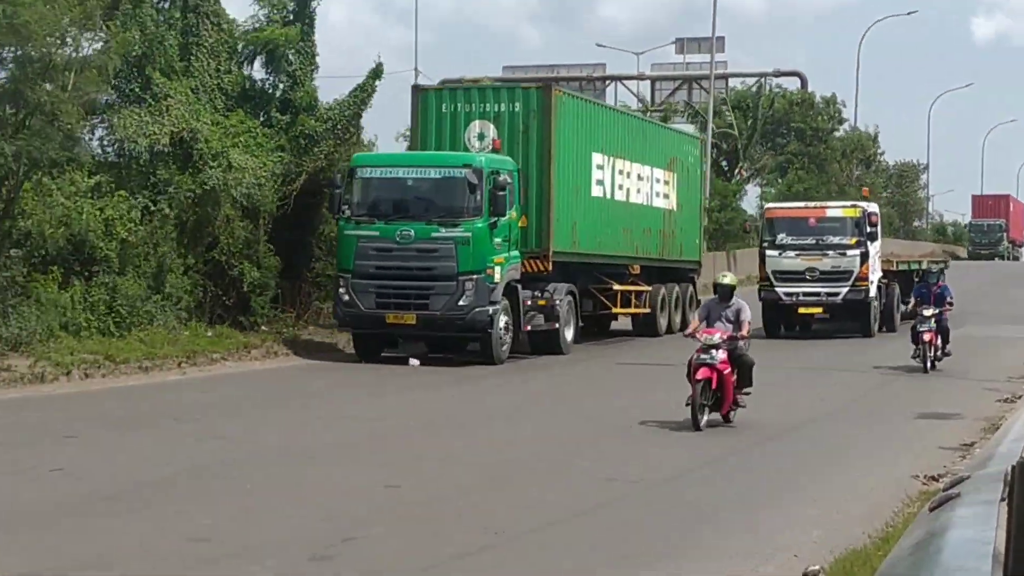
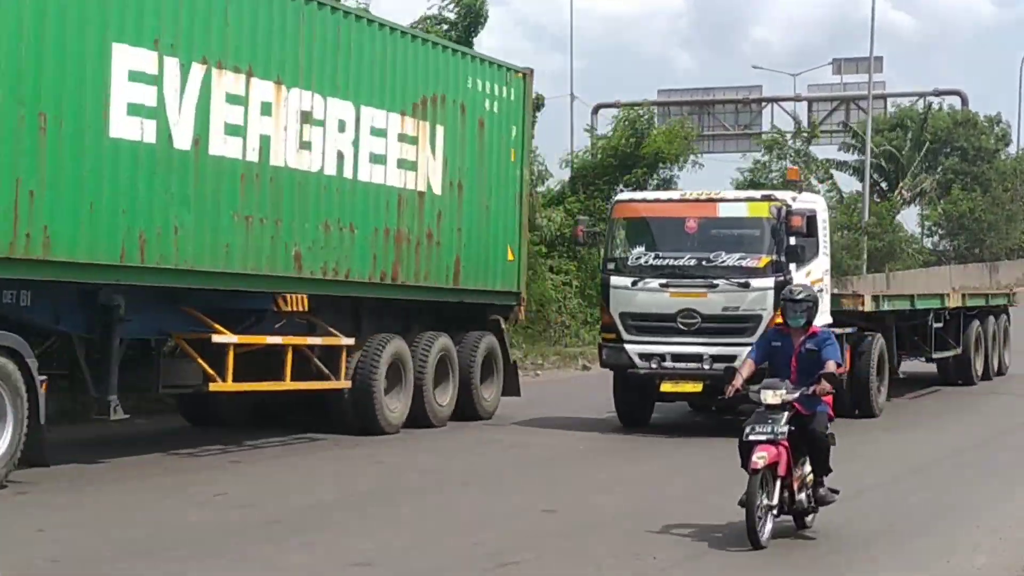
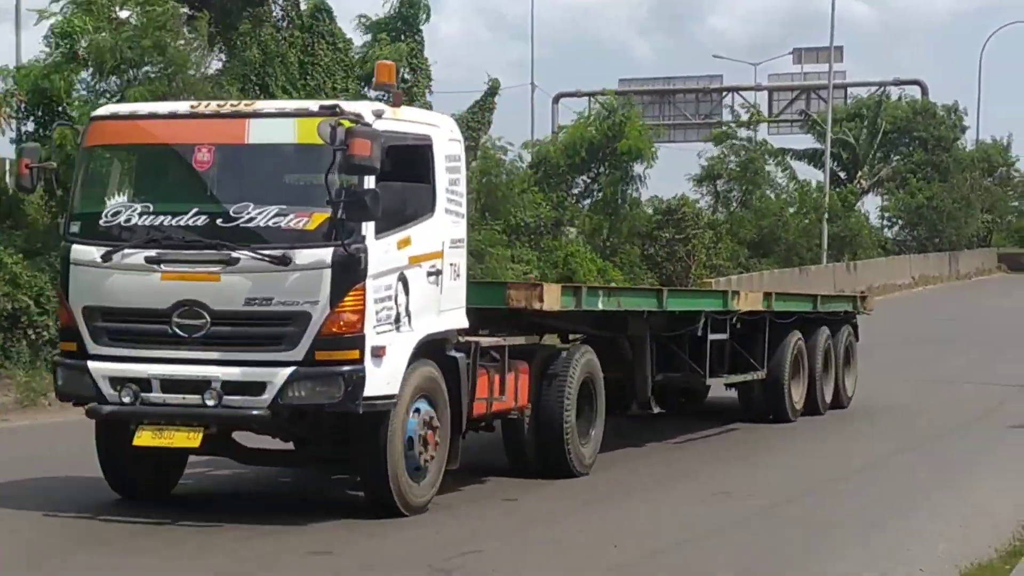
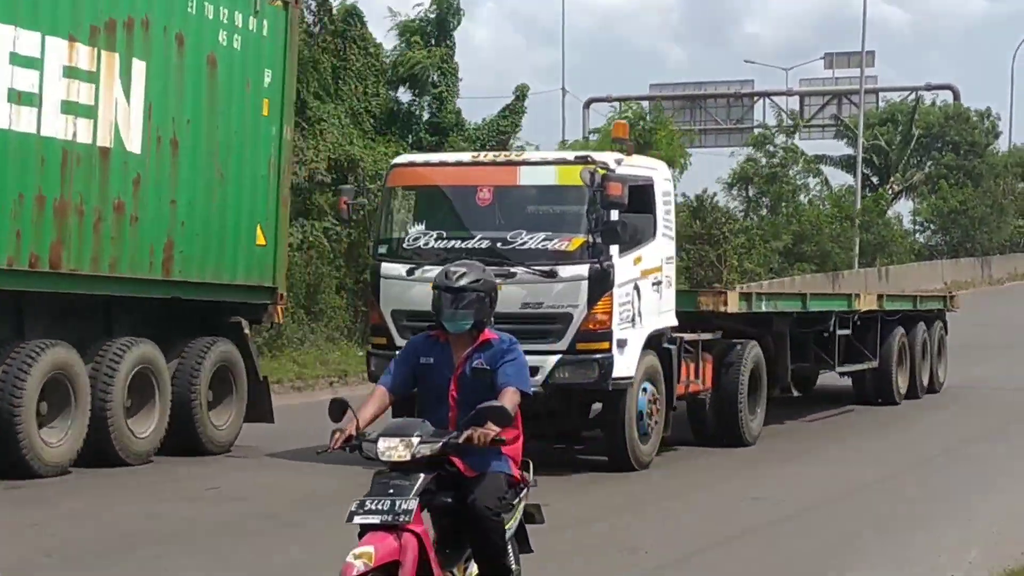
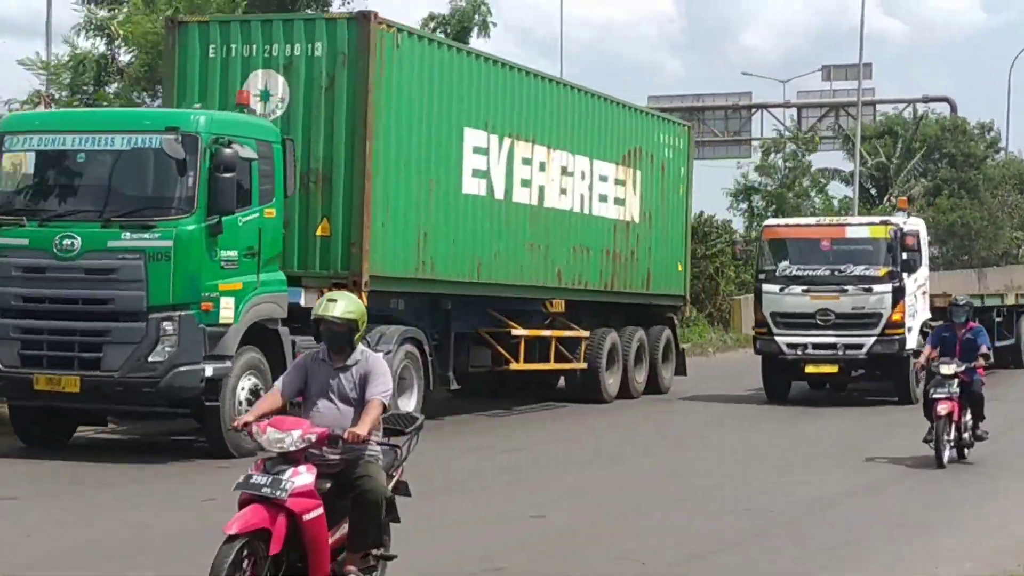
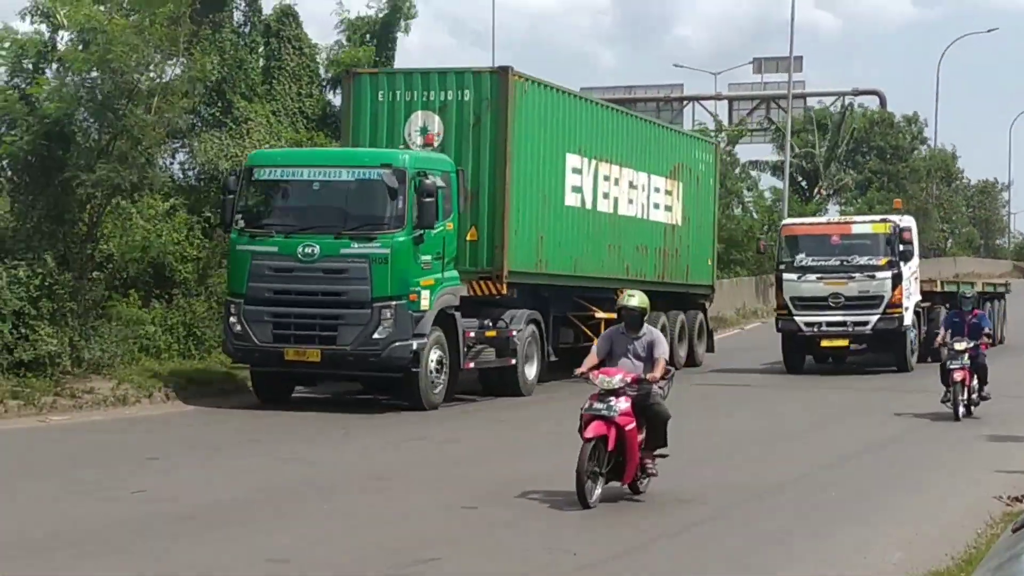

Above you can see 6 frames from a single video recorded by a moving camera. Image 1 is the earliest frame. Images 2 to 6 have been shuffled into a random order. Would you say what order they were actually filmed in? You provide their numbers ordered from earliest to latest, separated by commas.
6, 5, 2, 4, 3
